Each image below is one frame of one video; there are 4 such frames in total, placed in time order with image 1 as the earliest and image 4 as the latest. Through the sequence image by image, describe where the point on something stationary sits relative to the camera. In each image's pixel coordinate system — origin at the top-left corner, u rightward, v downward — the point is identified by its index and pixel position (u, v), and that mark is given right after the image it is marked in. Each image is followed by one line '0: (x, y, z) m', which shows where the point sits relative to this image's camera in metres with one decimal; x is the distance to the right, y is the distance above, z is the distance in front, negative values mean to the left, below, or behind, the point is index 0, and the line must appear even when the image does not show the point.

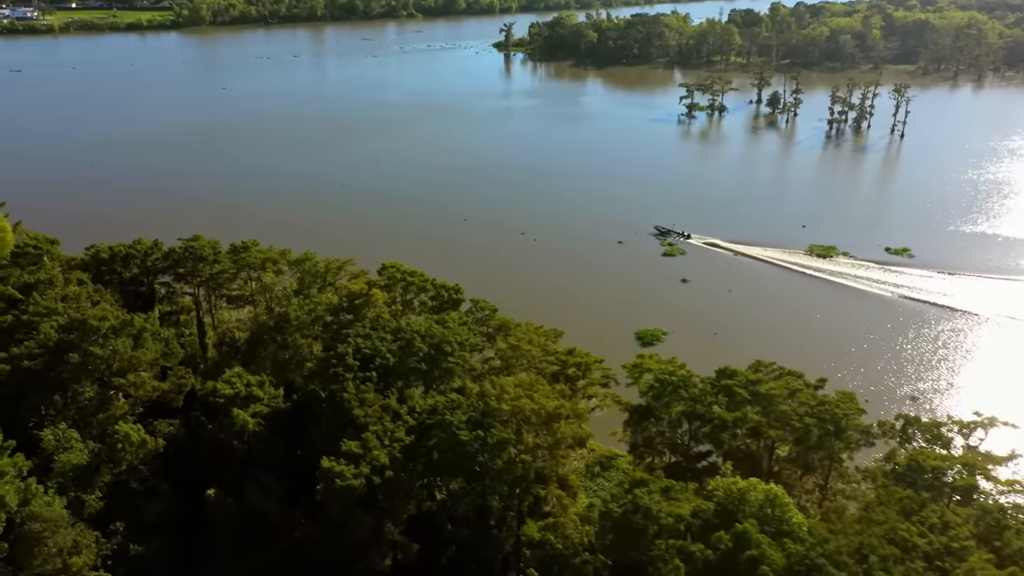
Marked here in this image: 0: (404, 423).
0: (-1.5, -1.9, +9.8) m
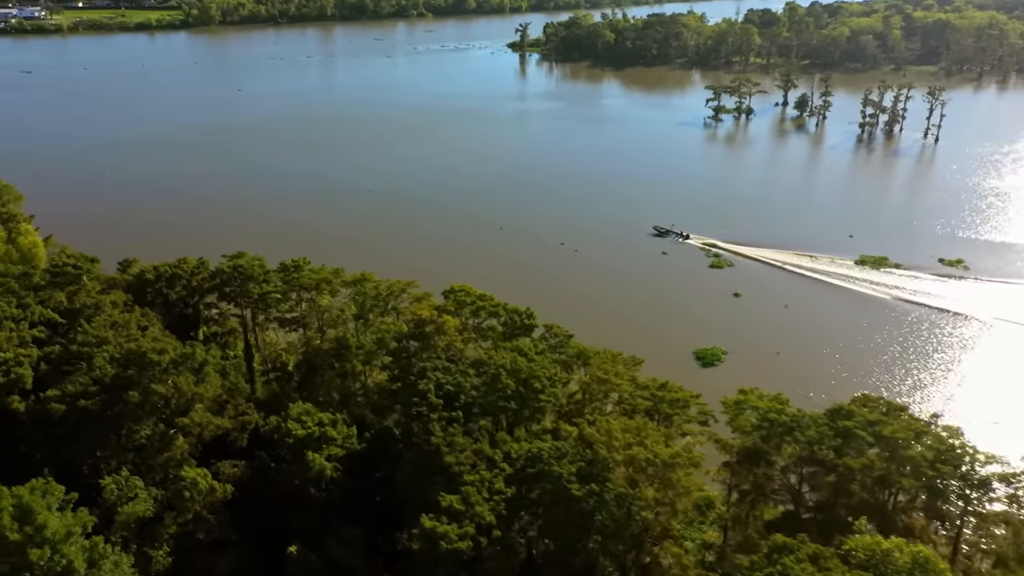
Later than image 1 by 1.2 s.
0: (-0.1, -2.4, +8.9) m
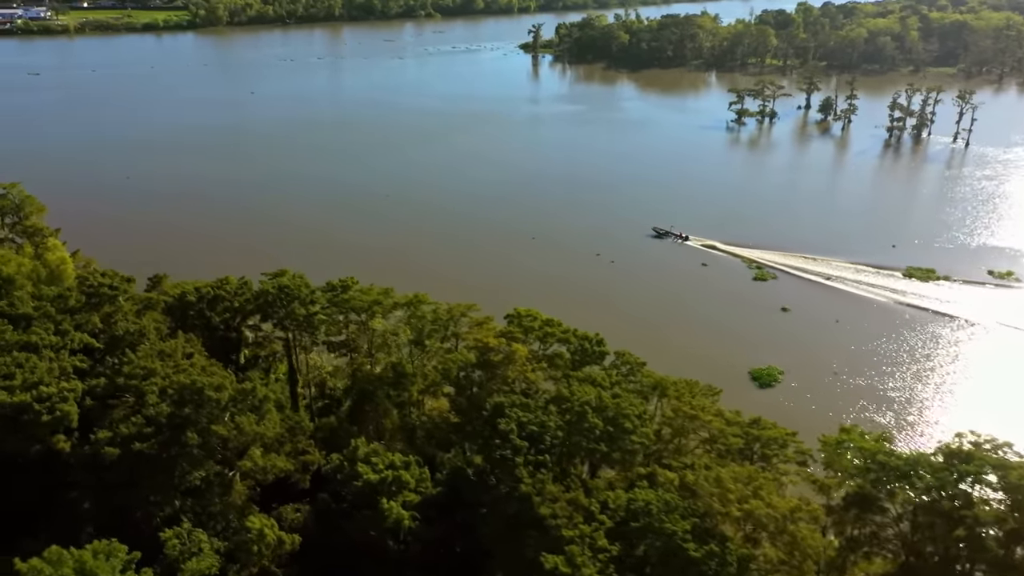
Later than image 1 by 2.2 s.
0: (+1.1, -2.8, +8.2) m
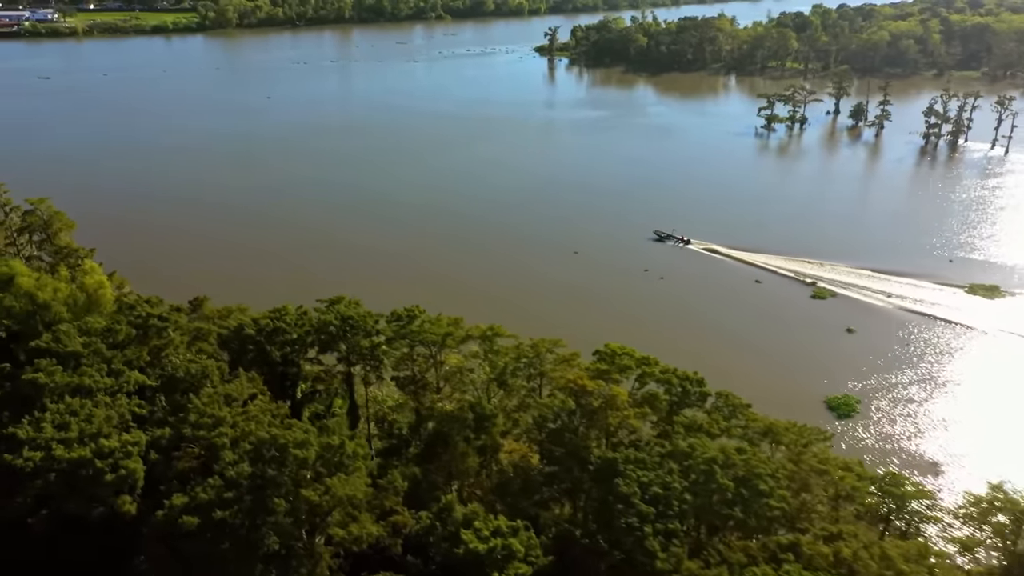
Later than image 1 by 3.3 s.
0: (+2.5, -3.4, +7.2) m
